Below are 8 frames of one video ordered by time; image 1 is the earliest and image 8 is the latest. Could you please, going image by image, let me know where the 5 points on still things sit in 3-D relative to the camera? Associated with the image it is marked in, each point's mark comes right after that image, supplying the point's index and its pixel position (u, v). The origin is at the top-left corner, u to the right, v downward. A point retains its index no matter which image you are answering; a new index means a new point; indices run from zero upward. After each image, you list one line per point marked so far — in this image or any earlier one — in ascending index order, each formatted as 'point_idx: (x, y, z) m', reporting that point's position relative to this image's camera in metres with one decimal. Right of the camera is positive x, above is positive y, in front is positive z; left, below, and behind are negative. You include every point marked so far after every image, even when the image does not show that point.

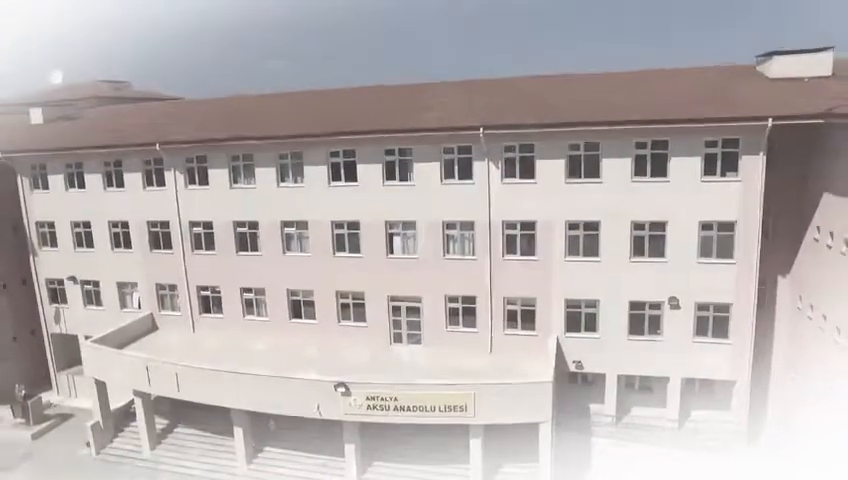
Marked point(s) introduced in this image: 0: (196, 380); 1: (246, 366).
0: (-4.3, -2.7, +10.6) m
1: (-3.5, -2.5, +11.0) m
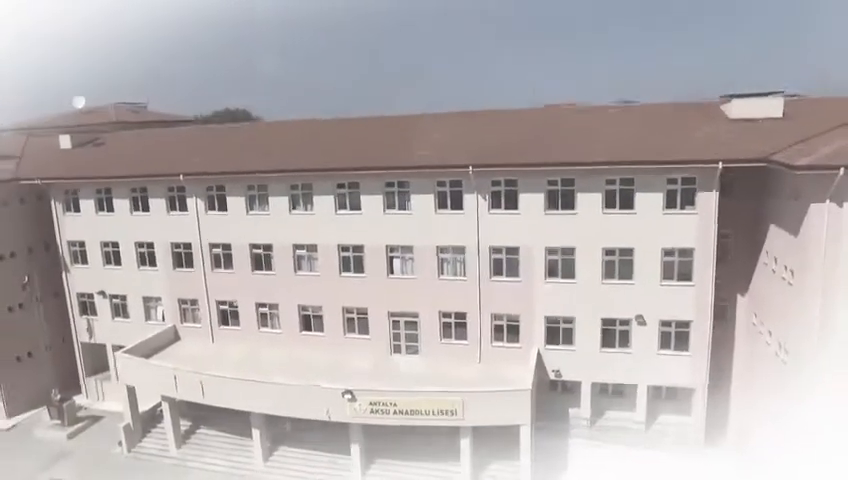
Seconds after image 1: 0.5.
0: (-4.4, -3.2, +12.0) m
1: (-3.6, -3.0, +12.4) m
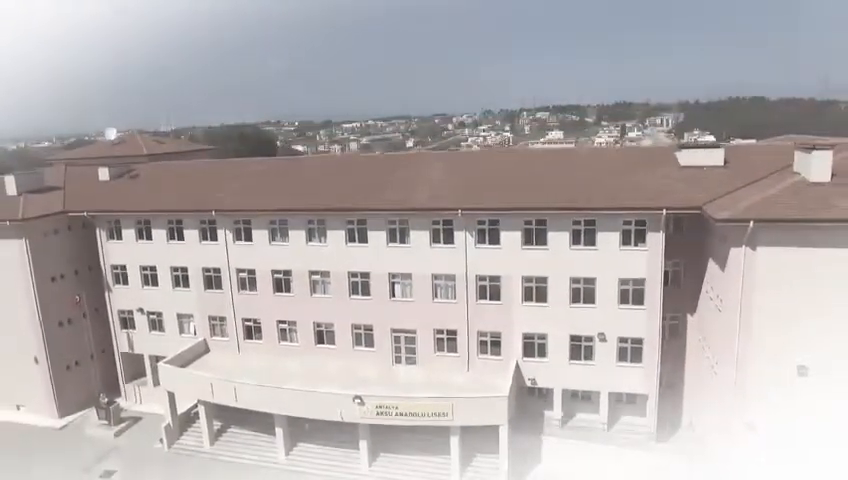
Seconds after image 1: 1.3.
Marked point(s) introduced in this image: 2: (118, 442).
0: (-4.5, -3.9, +14.2) m
1: (-3.7, -3.7, +14.6) m
2: (-8.9, -5.9, +16.1) m
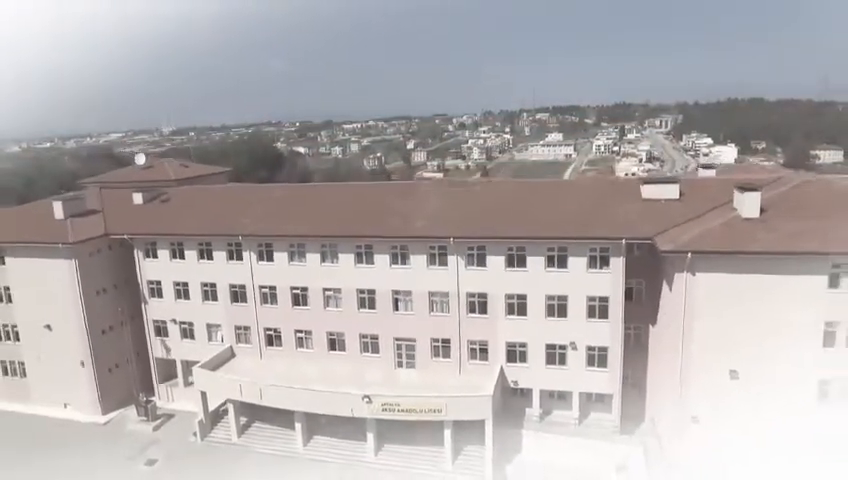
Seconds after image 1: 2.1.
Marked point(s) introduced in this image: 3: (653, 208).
0: (-4.5, -4.5, +16.6) m
1: (-3.7, -4.4, +17.0) m
2: (-8.9, -6.5, +18.5) m
3: (+6.6, +1.0, +16.1) m
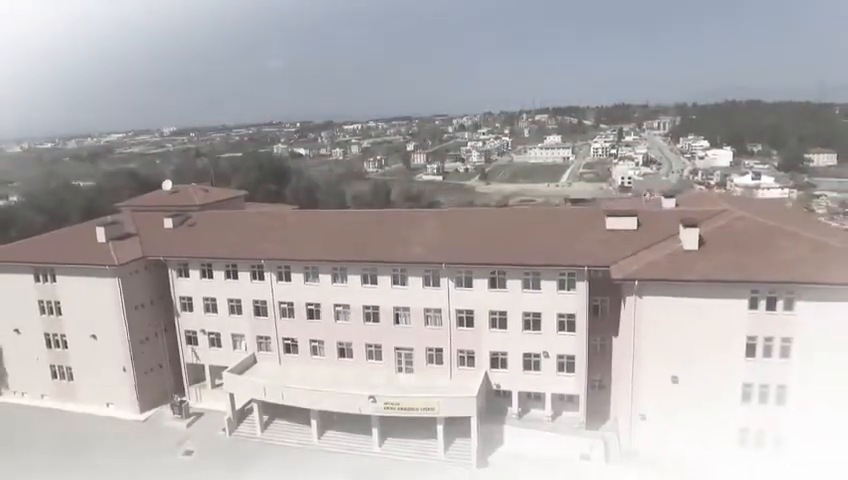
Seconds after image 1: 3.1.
0: (-4.7, -5.4, +19.5) m
1: (-3.9, -5.2, +19.9) m
2: (-9.1, -7.4, +21.4) m
3: (+6.5, +0.1, +19.0) m
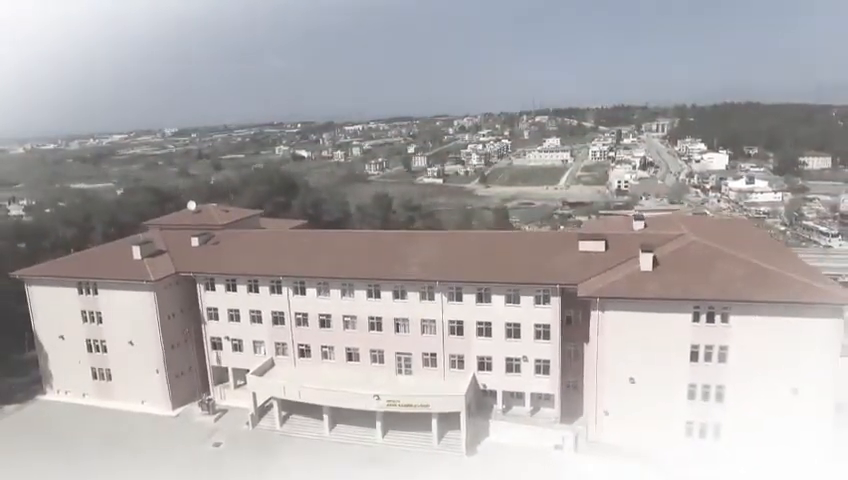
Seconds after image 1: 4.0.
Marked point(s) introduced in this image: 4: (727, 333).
0: (-4.8, -6.2, +22.6) m
1: (-4.0, -6.0, +23.0) m
2: (-9.2, -8.2, +24.6) m
3: (+6.4, -0.7, +22.1) m
4: (+10.2, -3.1, +18.8) m
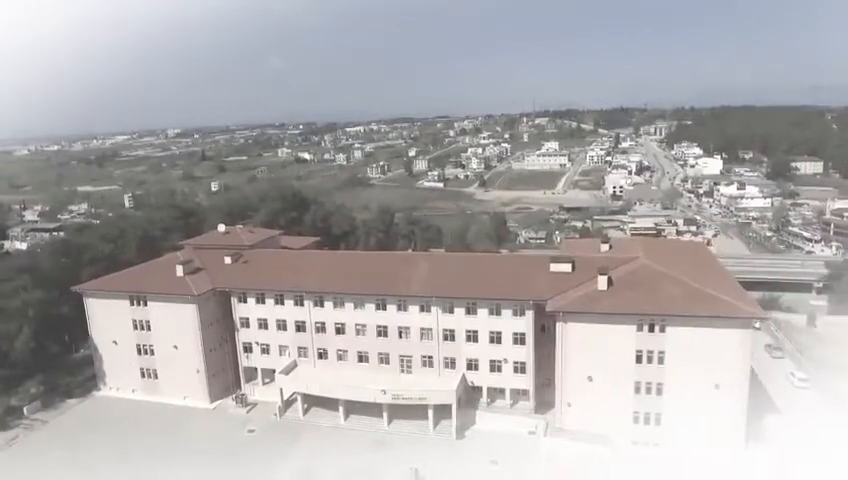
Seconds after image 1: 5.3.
0: (-4.9, -7.3, +27.4) m
1: (-4.1, -7.1, +27.8) m
2: (-9.3, -9.3, +29.3) m
3: (+6.3, -1.8, +26.8) m
4: (+10.2, -4.2, +23.5) m
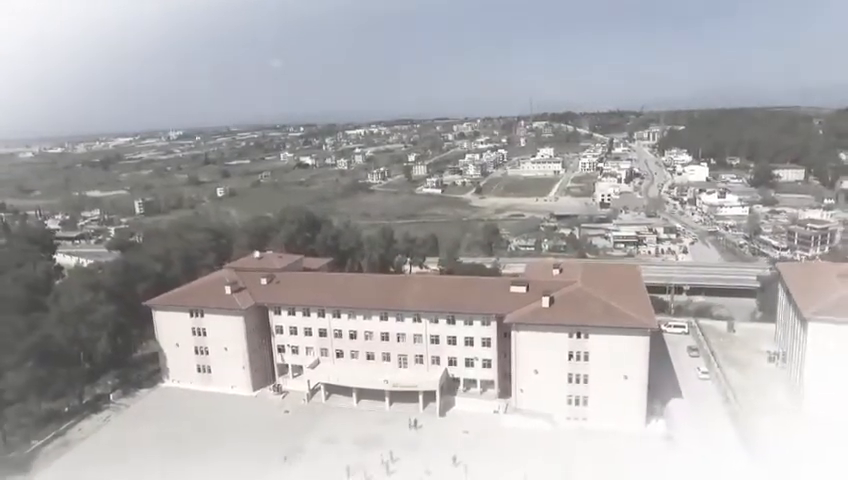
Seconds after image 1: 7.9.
0: (-5.4, -9.2, +36.5) m
1: (-4.6, -9.0, +36.9) m
2: (-9.8, -11.2, +38.5) m
3: (+5.8, -3.7, +36.0) m
4: (+9.6, -6.1, +32.7) m
